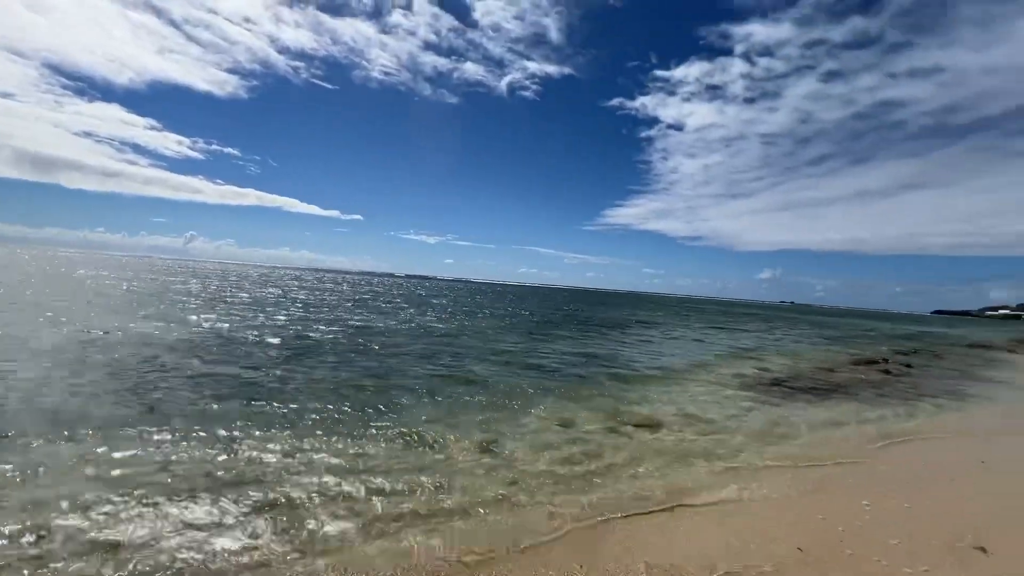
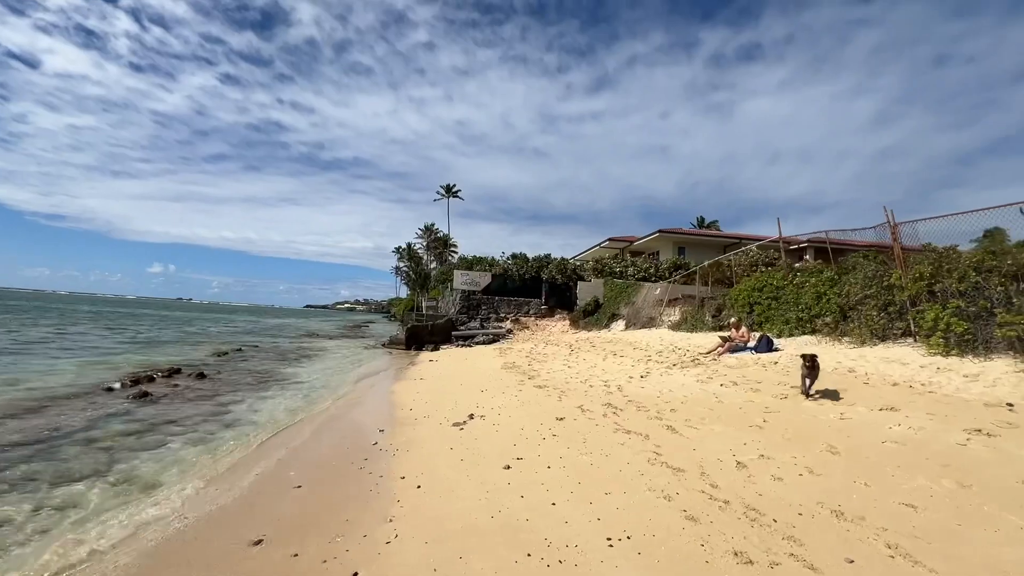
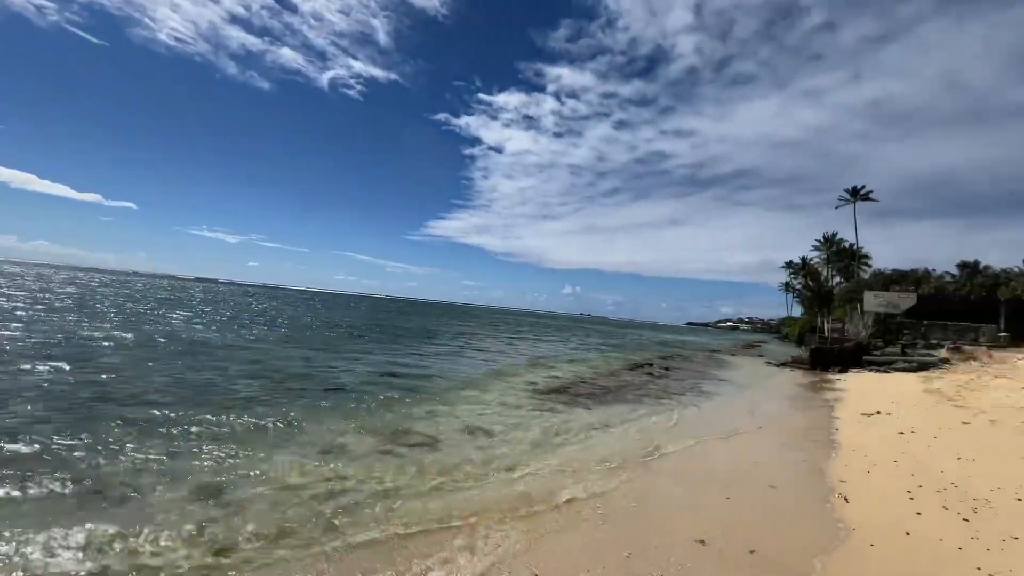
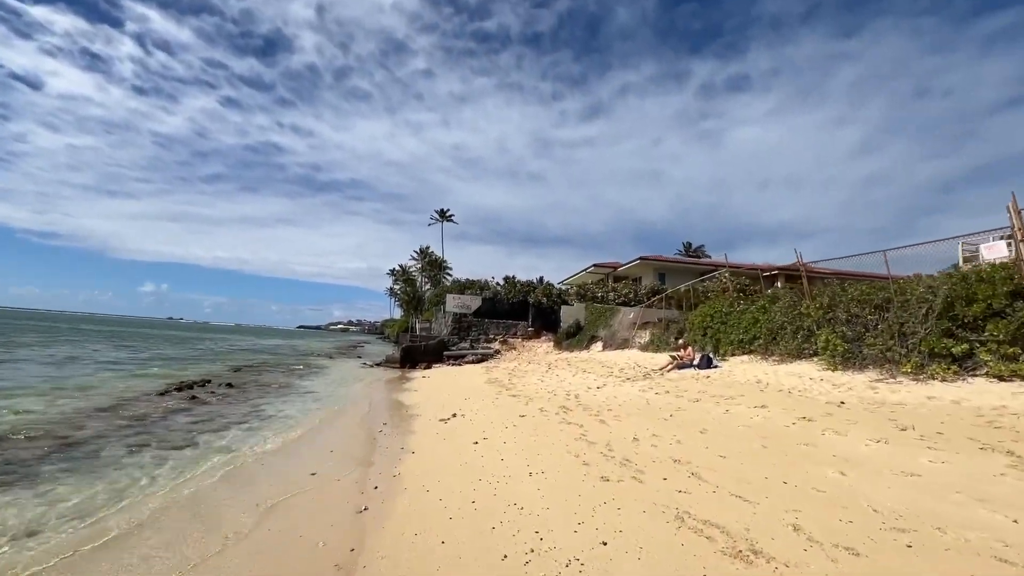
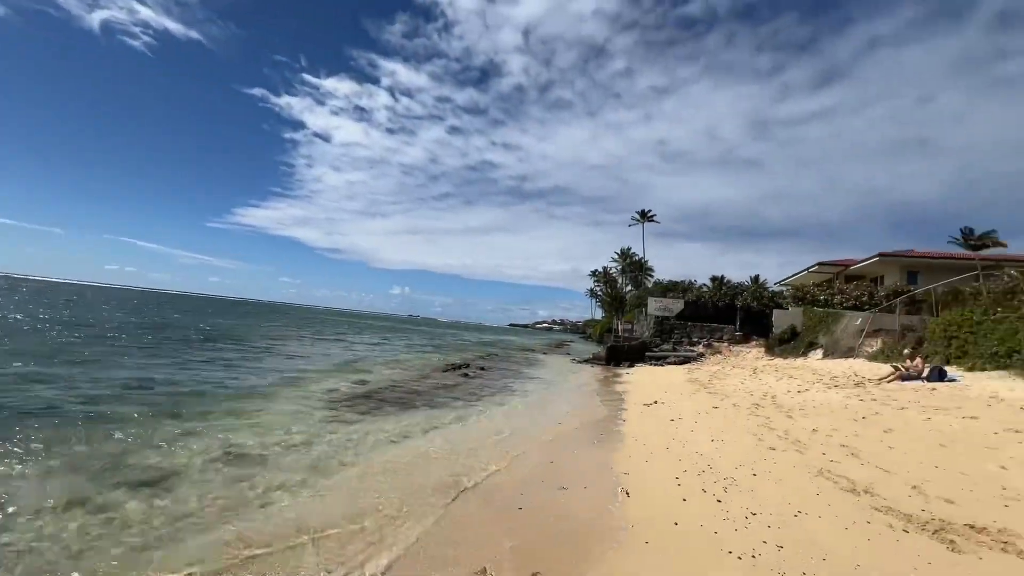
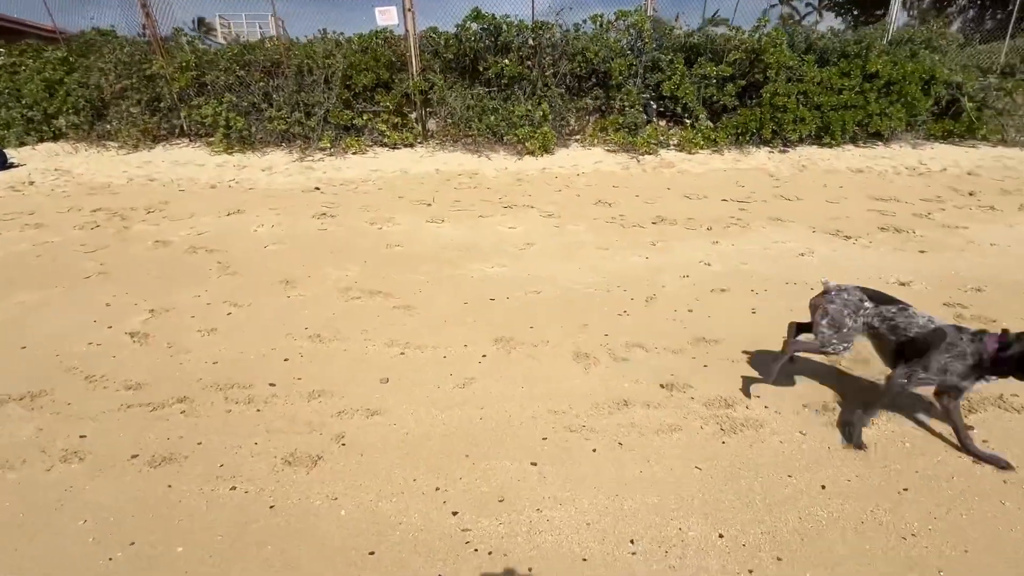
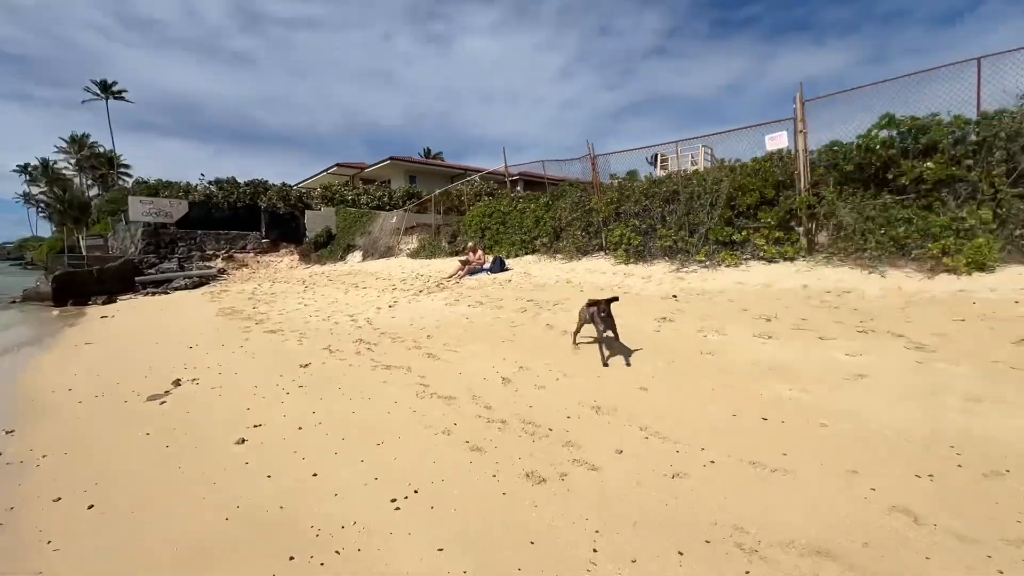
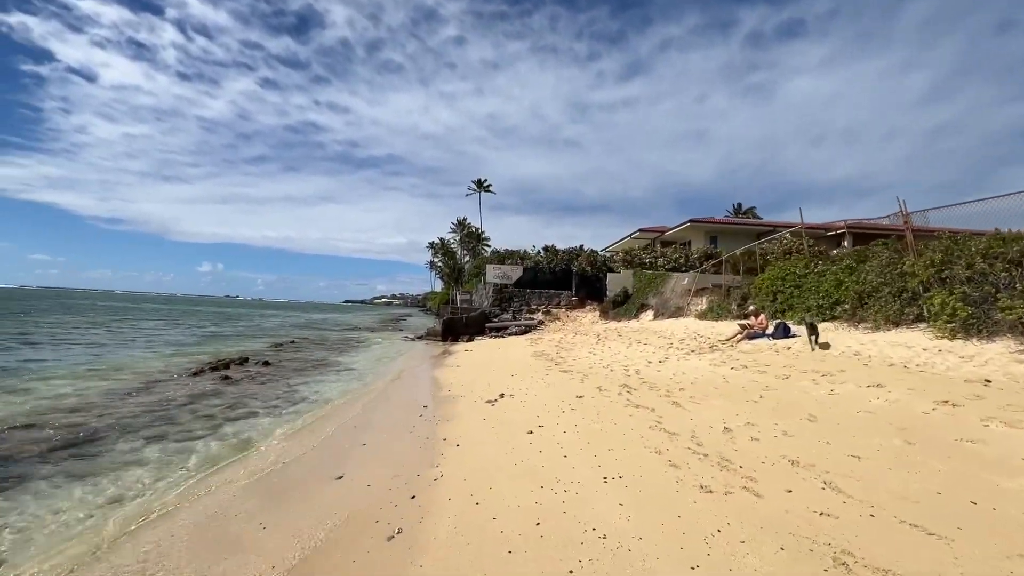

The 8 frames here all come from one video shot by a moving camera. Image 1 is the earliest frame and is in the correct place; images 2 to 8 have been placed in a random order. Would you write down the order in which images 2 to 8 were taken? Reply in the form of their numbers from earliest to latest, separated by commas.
3, 5, 4, 8, 2, 7, 6
